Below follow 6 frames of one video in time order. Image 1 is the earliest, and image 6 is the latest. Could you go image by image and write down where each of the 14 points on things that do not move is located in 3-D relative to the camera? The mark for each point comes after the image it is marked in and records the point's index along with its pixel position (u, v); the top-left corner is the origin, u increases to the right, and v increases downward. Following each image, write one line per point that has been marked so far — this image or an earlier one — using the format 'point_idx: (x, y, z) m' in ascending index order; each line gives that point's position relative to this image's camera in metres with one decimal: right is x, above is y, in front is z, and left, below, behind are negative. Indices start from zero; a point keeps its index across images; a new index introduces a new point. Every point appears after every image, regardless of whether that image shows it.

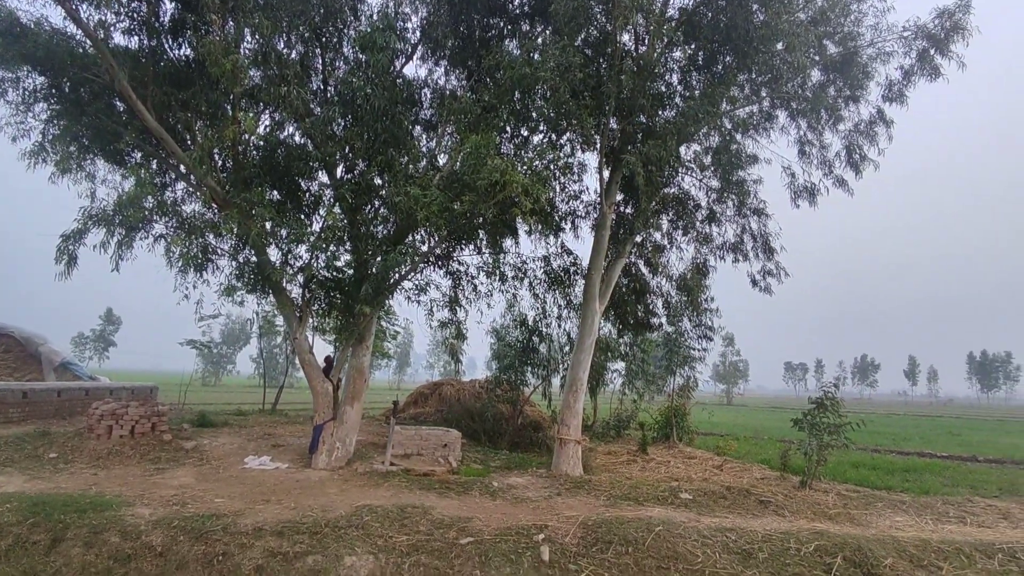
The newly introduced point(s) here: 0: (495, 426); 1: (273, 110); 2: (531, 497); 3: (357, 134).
0: (-0.4, -2.7, +11.9) m
1: (-3.6, +2.7, +9.5) m
2: (+0.2, -2.6, +7.6) m
3: (-2.4, +2.4, +9.3) m
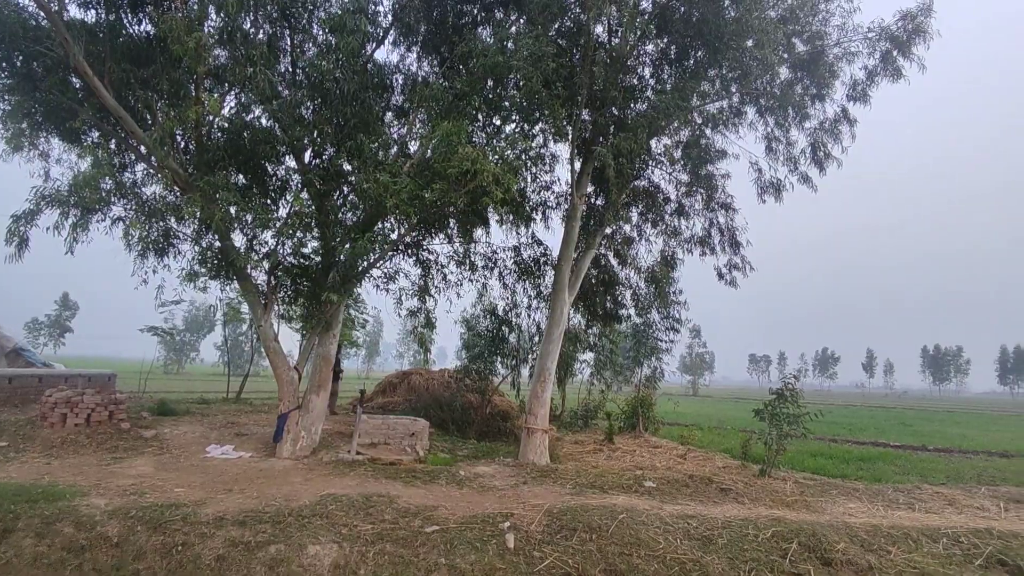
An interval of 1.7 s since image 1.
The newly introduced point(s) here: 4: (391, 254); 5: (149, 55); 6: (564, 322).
0: (-1.0, -2.5, +11.9) m
1: (-4.1, +2.9, +9.2) m
2: (-0.2, -2.5, +7.7) m
3: (-2.9, +2.6, +9.1) m
4: (-2.0, +0.6, +9.9) m
5: (-5.3, +3.3, +8.5) m
6: (+0.8, -0.5, +9.6) m
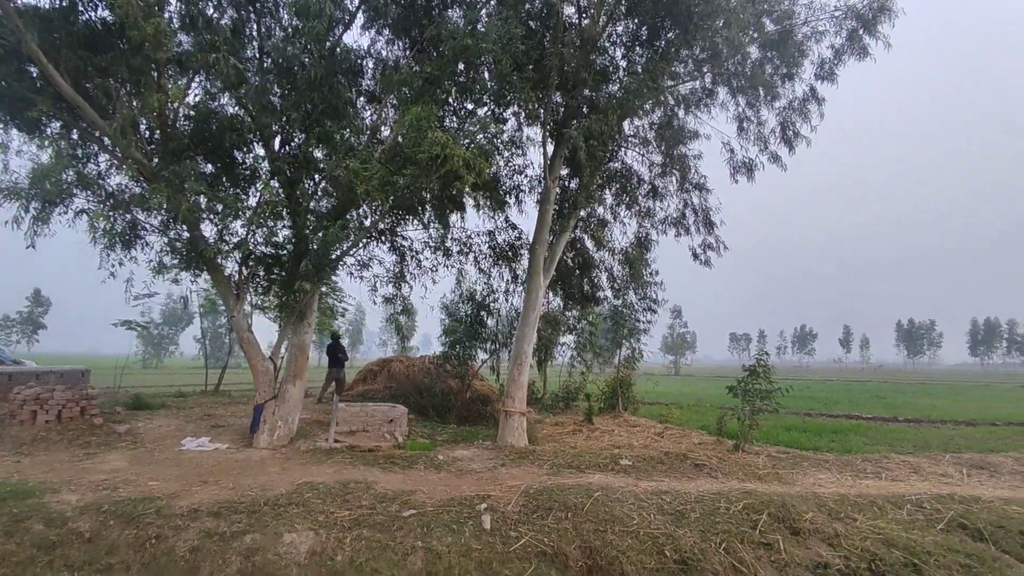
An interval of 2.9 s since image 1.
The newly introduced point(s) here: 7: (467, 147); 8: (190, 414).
0: (-1.4, -2.2, +11.9) m
1: (-4.5, +3.1, +9.0) m
2: (-0.5, -2.3, +7.7) m
3: (-3.3, +2.7, +9.0) m
4: (-2.4, +0.8, +9.8) m
5: (-5.7, +3.4, +8.3) m
6: (+0.4, -0.3, +9.7) m
7: (-0.7, +2.0, +8.6) m
8: (-5.4, -2.1, +10.0) m
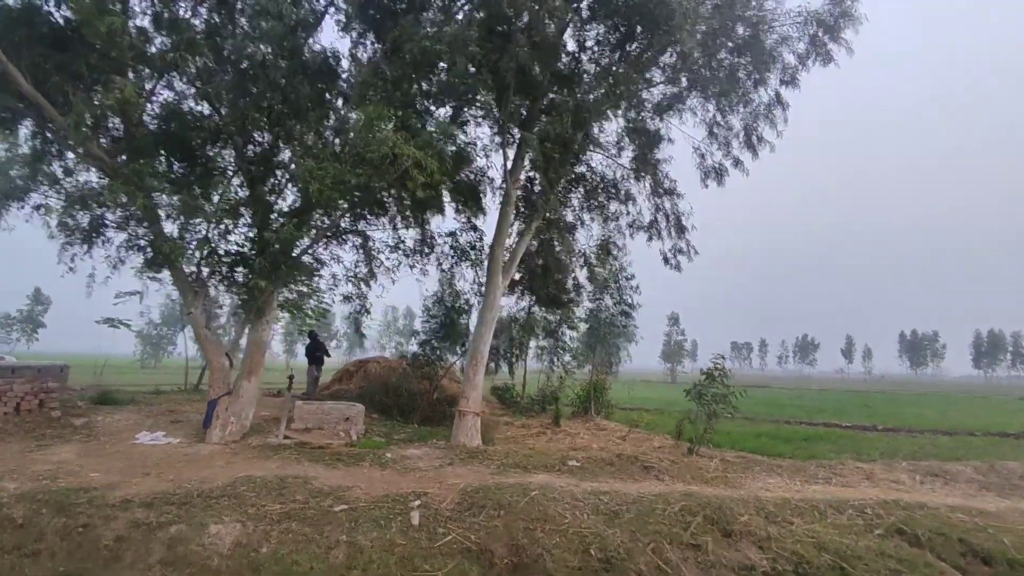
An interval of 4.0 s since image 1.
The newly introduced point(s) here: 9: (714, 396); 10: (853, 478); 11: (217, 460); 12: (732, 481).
0: (-2.0, -2.2, +12.0) m
1: (-5.1, +3.1, +9.2) m
2: (-1.2, -2.3, +7.8) m
3: (-3.9, +2.8, +9.1) m
4: (-3.1, +0.8, +9.9) m
5: (-6.3, +3.5, +8.4) m
6: (-0.2, -0.3, +9.7) m
7: (-1.3, +2.0, +8.7) m
8: (-6.1, -2.0, +10.1) m
9: (+3.1, -1.7, +9.3) m
10: (+4.8, -2.7, +8.4) m
11: (-3.6, -2.1, +7.5) m
12: (+2.9, -2.6, +8.0) m
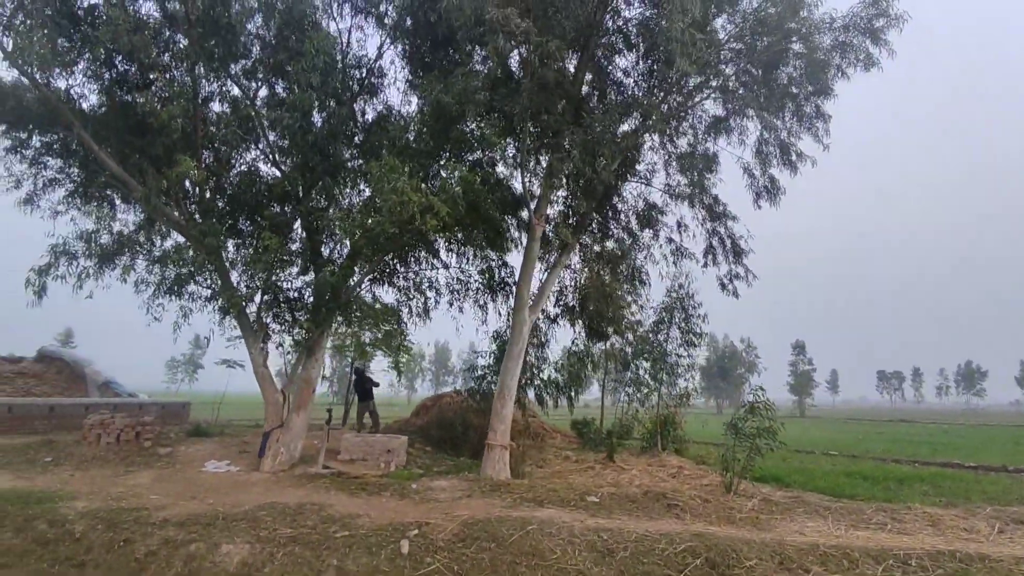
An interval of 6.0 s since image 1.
0: (-1.0, -3.0, +12.3) m
1: (-4.7, +2.4, +10.5) m
2: (-1.0, -2.8, +8.0) m
3: (-3.5, +2.1, +10.2) m
4: (-2.5, +0.1, +10.7) m
5: (-6.1, +2.7, +10.1) m
6: (+0.3, -0.9, +9.9) m
7: (-1.1, +1.5, +9.2) m
8: (-5.3, -2.9, +11.4) m
9: (+3.5, -2.0, +8.7) m
10: (+5.0, -2.9, +7.4) m
11: (-3.5, -2.7, +8.2) m
12: (+3.1, -2.9, +7.4) m
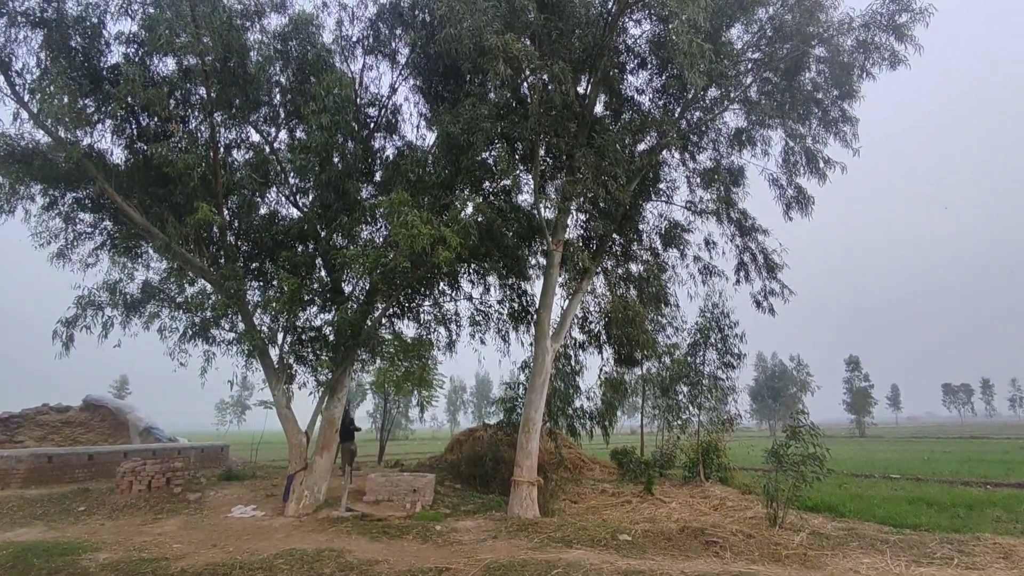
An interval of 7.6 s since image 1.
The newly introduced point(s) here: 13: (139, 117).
0: (-0.3, -3.6, +11.9) m
1: (-4.5, +1.6, +10.7) m
2: (-0.6, -3.2, +7.7) m
3: (-3.3, +1.4, +10.3) m
4: (-2.1, -0.5, +10.6) m
5: (-5.8, +1.9, +10.3) m
6: (+0.7, -1.3, +9.5) m
7: (-0.9, +1.0, +9.1) m
8: (-4.7, -3.7, +11.3) m
9: (+3.8, -2.3, +8.1) m
10: (+5.3, -3.0, +6.7) m
11: (-3.1, -3.3, +8.1) m
12: (+3.4, -3.1, +6.8) m
13: (-6.2, +2.8, +10.0) m
